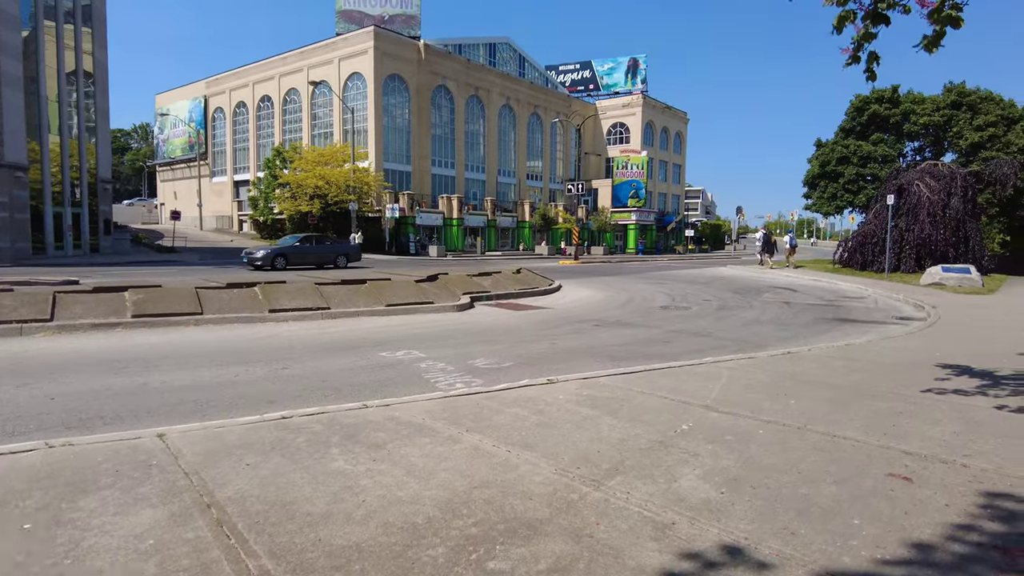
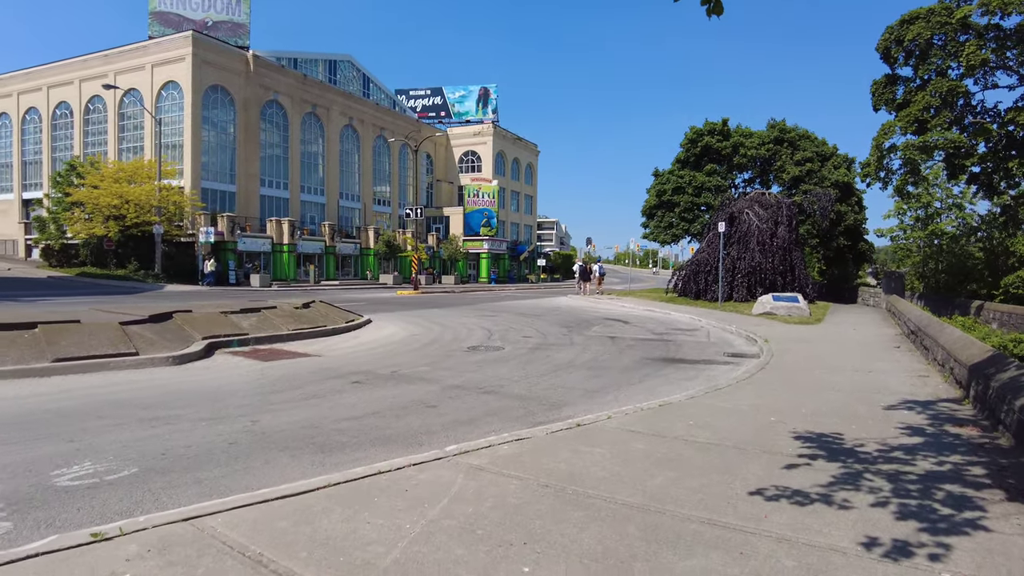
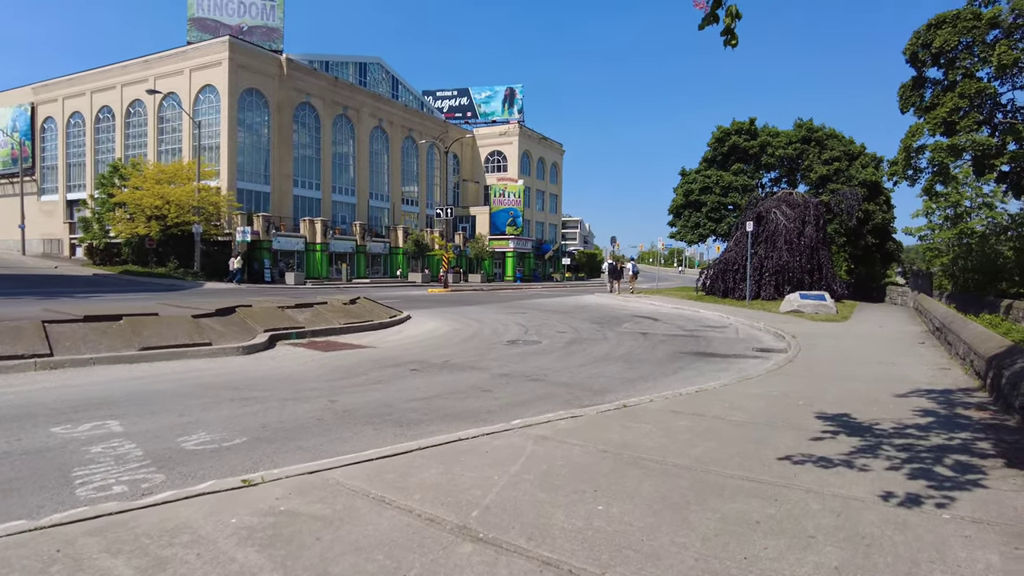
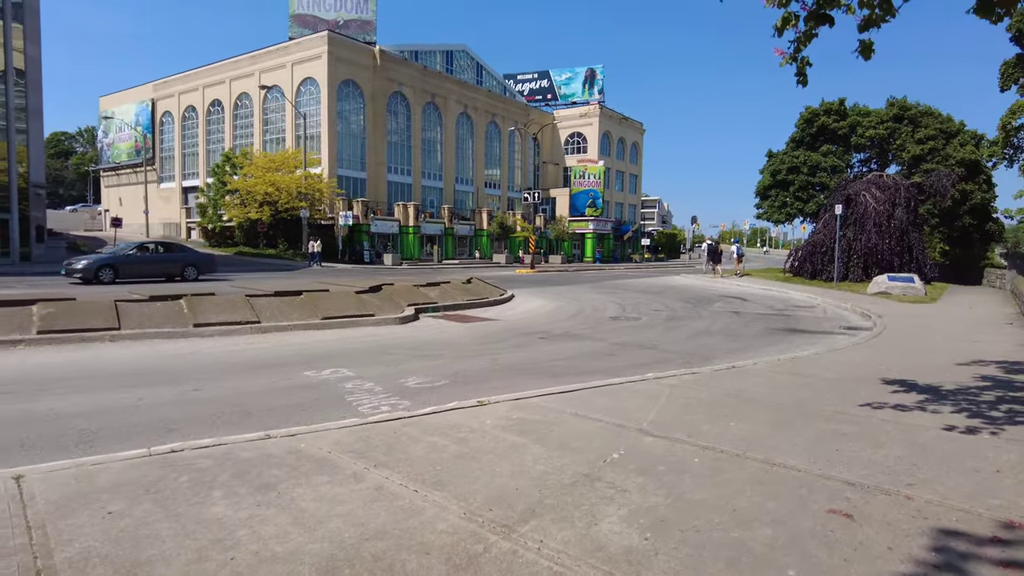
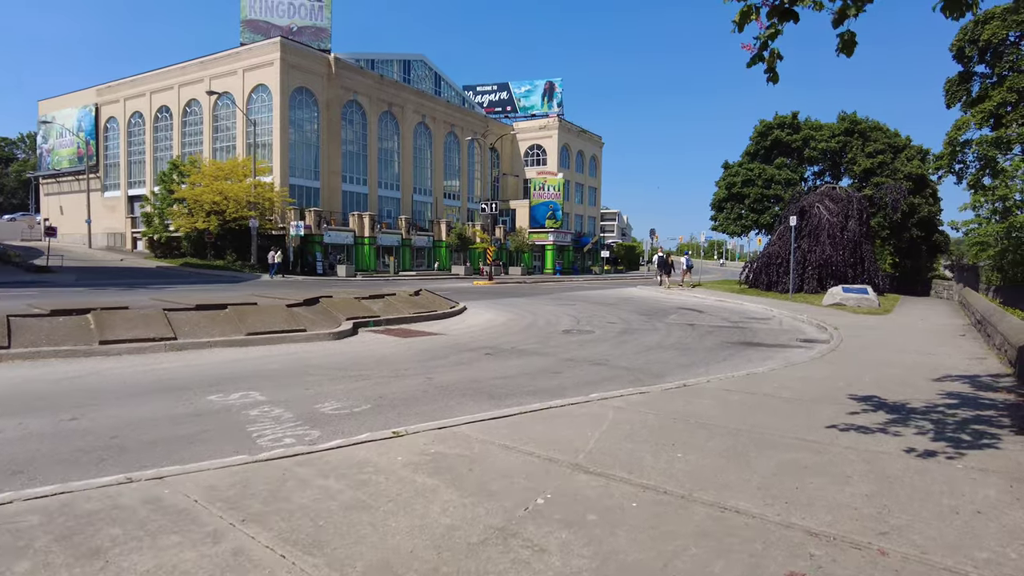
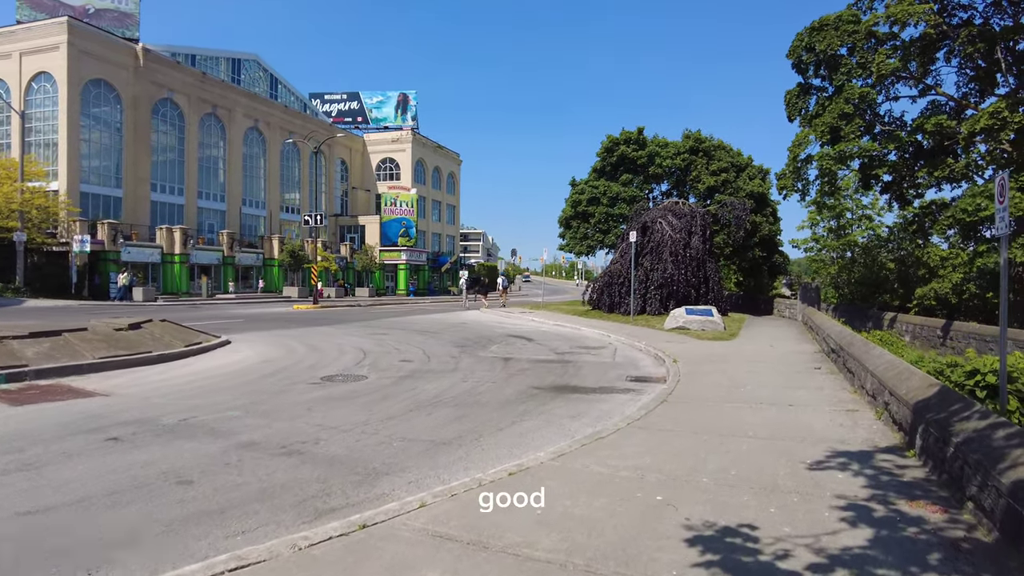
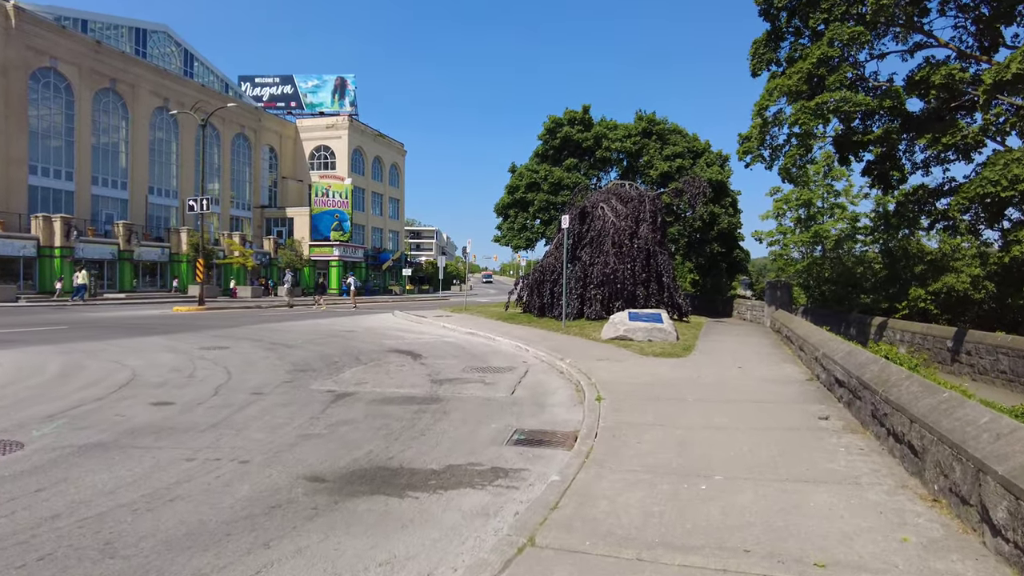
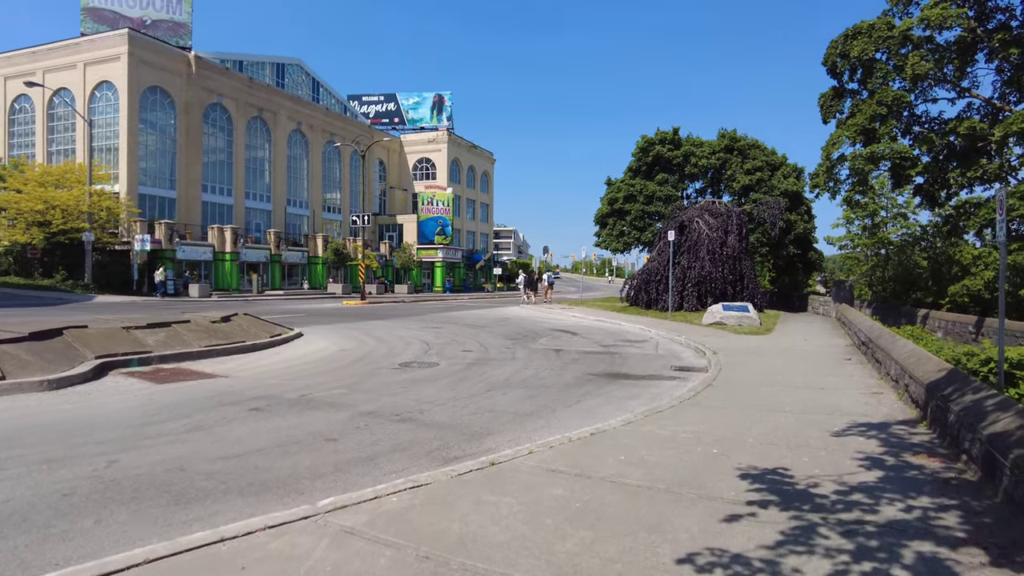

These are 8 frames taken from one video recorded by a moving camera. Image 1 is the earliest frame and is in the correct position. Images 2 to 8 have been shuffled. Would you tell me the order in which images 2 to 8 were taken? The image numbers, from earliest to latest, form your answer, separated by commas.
4, 5, 3, 2, 8, 6, 7
